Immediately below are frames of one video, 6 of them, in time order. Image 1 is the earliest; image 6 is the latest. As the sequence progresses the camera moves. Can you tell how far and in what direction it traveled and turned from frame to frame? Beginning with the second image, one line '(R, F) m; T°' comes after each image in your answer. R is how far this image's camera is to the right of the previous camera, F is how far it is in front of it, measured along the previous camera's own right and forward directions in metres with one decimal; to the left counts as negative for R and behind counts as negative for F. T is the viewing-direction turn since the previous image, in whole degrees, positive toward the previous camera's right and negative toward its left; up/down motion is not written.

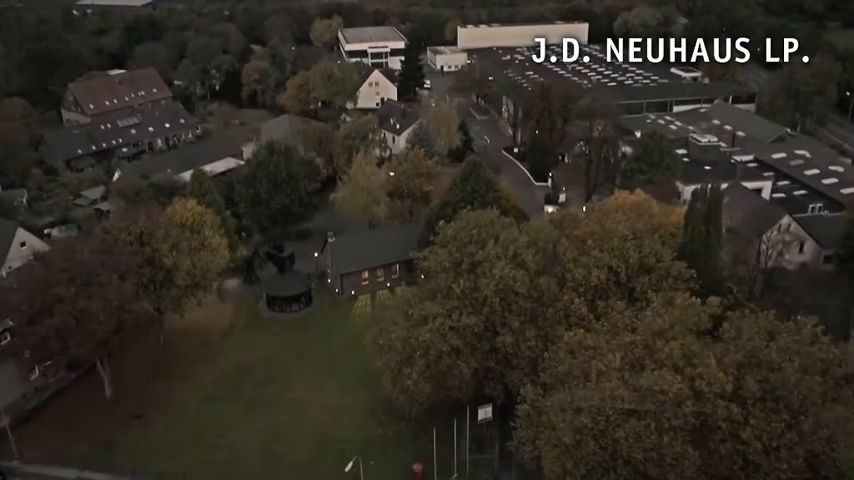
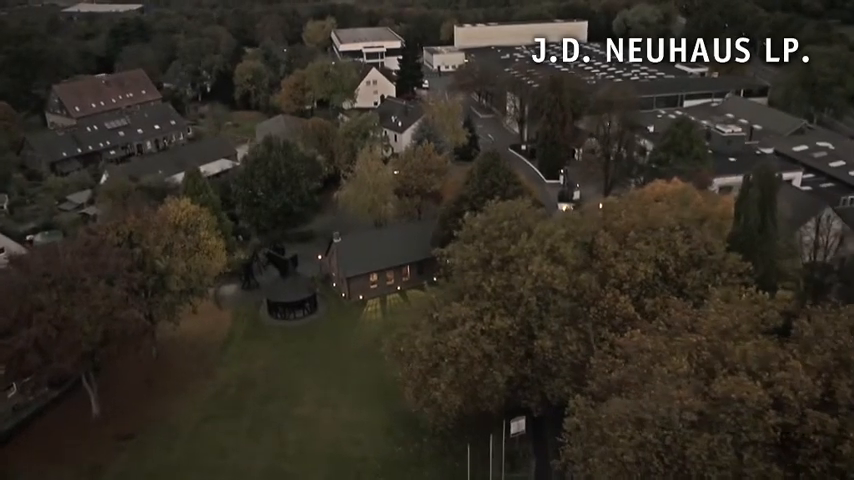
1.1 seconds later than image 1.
(-1.2, +3.3) m; +1°
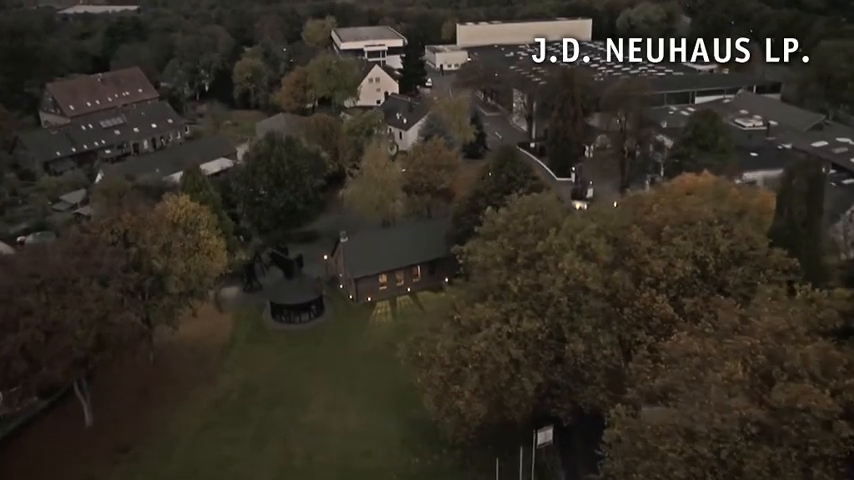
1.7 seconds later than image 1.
(-0.7, +2.1) m; 0°
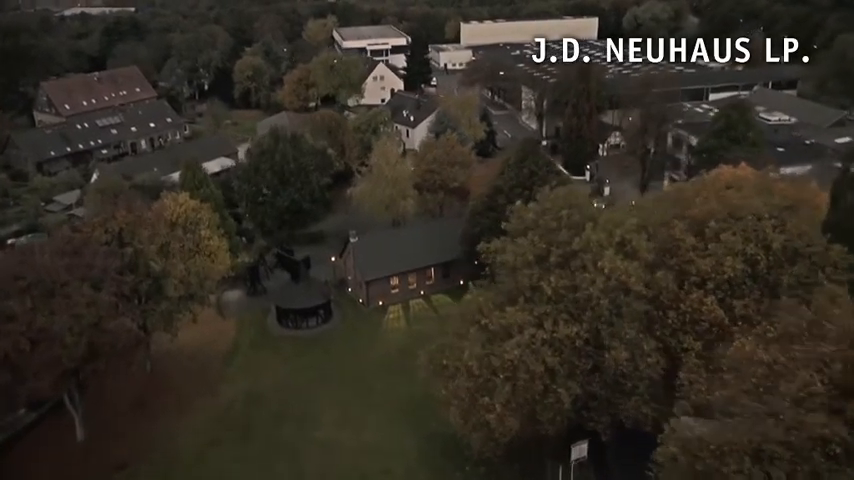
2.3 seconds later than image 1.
(-0.7, +2.3) m; 0°
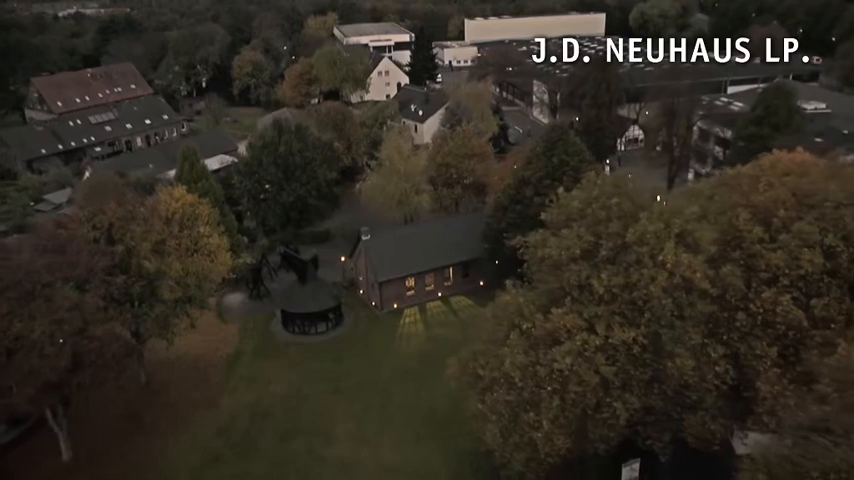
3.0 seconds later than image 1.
(-0.8, +2.9) m; 0°
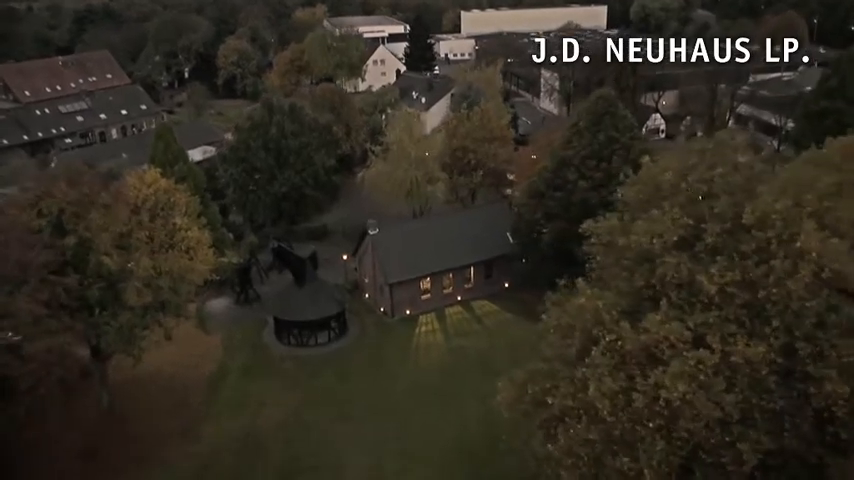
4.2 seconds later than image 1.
(-1.2, +5.1) m; +1°
